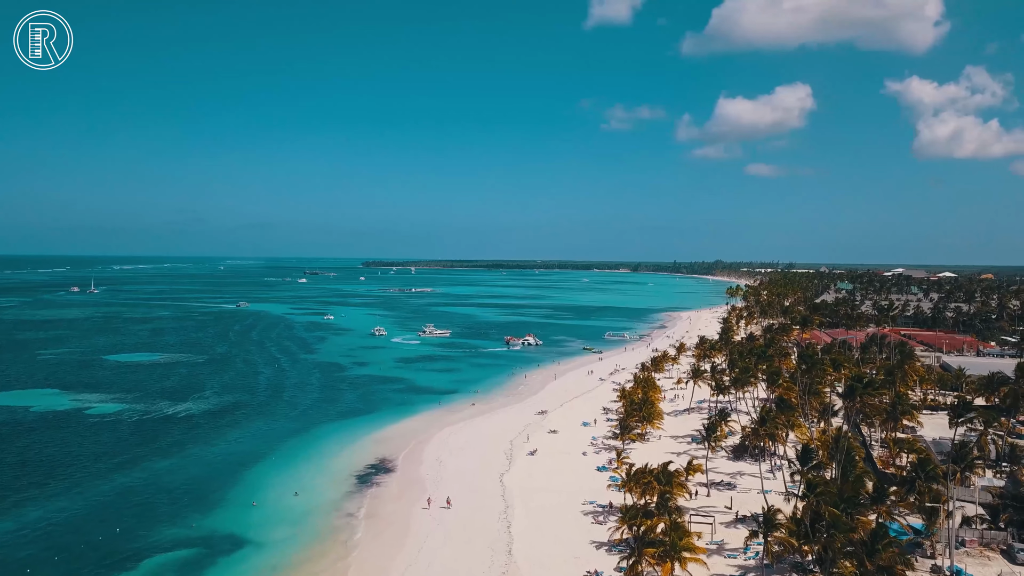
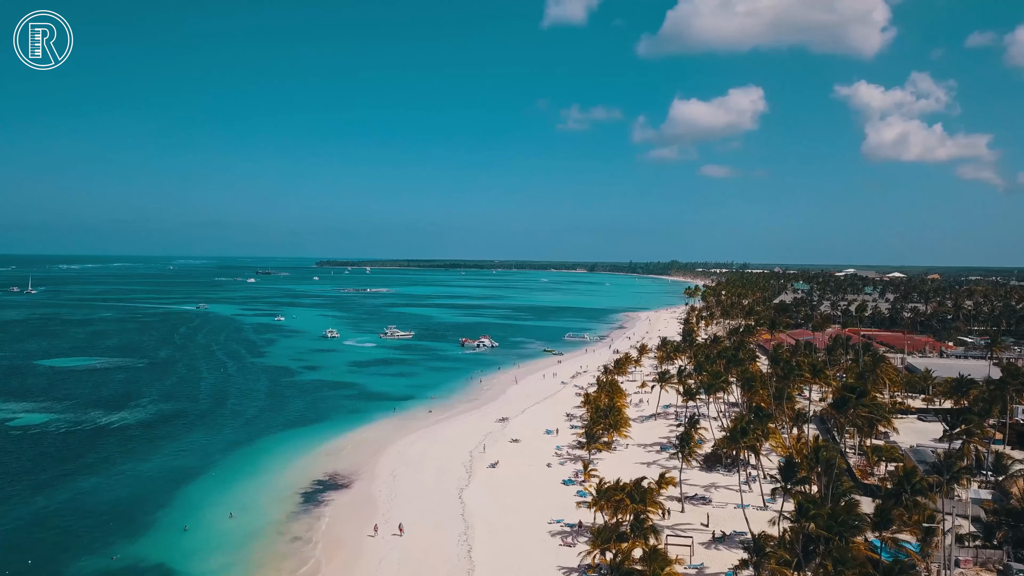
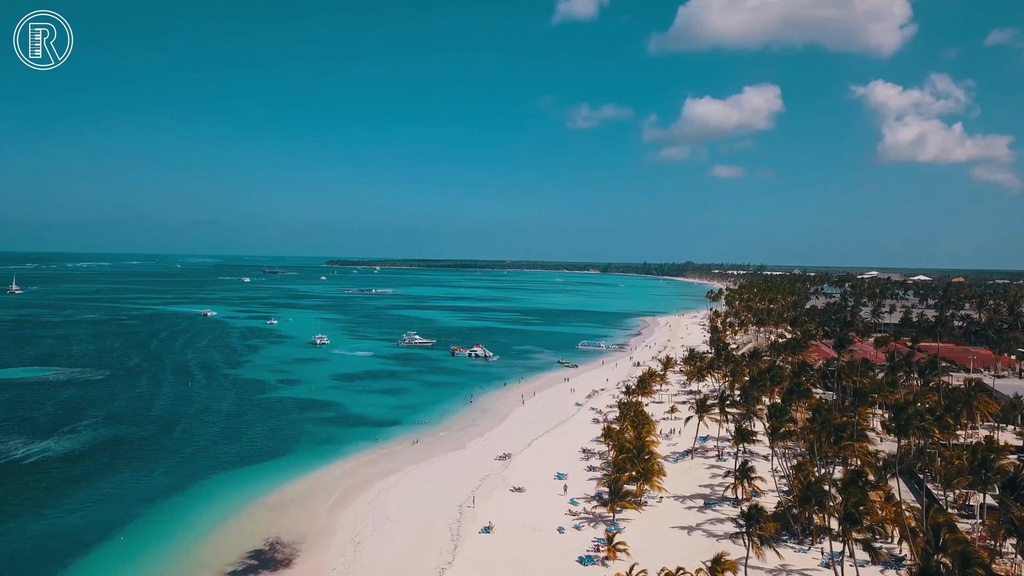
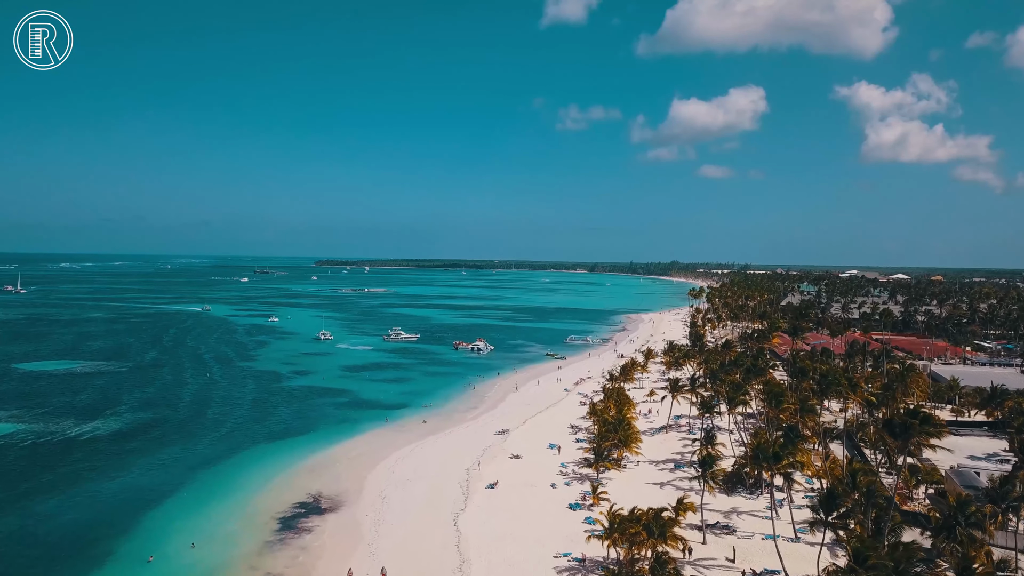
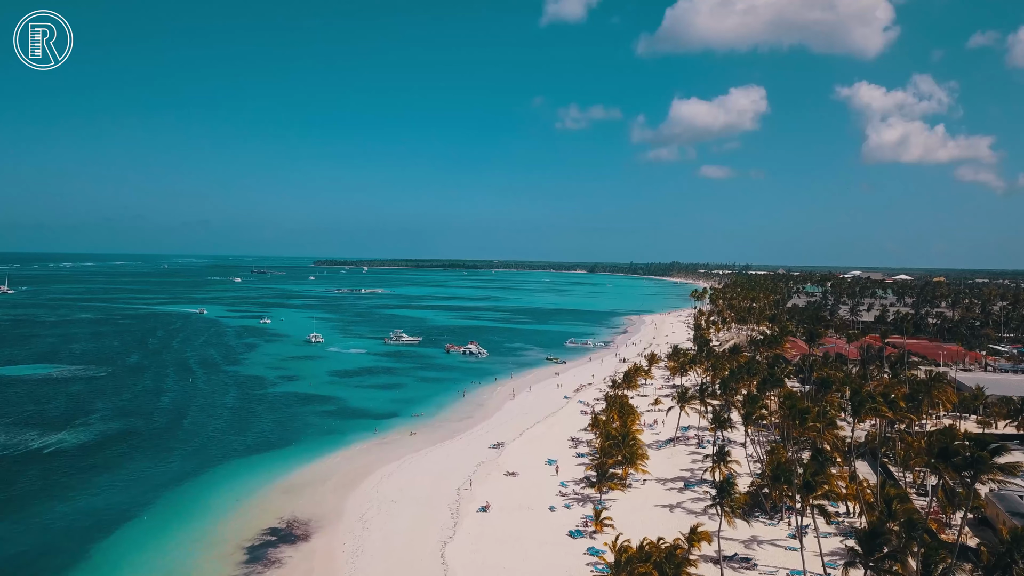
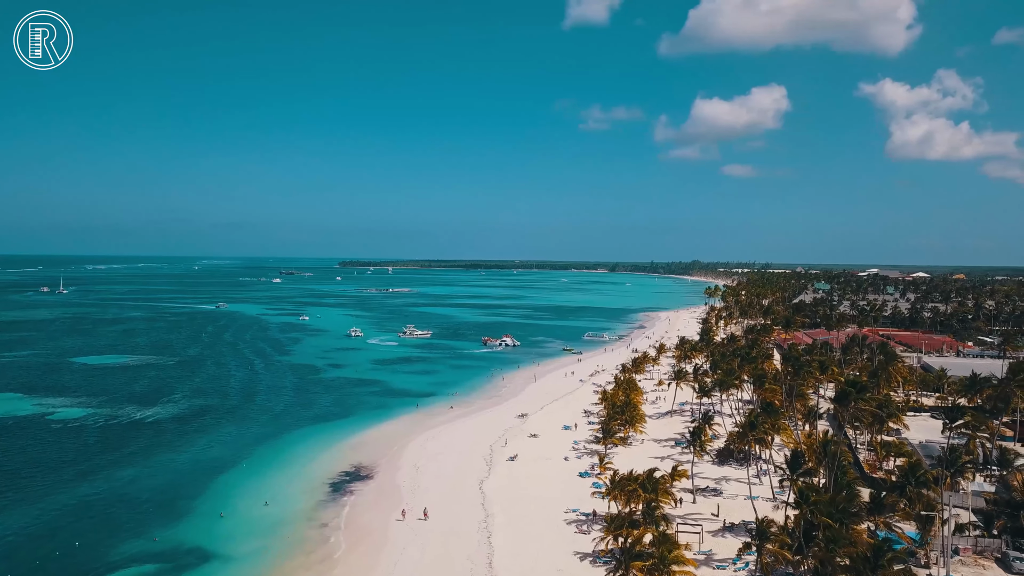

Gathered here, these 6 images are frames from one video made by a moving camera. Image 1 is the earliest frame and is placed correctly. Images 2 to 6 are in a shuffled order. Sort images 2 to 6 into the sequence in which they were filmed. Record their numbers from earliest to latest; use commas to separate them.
6, 2, 4, 5, 3
